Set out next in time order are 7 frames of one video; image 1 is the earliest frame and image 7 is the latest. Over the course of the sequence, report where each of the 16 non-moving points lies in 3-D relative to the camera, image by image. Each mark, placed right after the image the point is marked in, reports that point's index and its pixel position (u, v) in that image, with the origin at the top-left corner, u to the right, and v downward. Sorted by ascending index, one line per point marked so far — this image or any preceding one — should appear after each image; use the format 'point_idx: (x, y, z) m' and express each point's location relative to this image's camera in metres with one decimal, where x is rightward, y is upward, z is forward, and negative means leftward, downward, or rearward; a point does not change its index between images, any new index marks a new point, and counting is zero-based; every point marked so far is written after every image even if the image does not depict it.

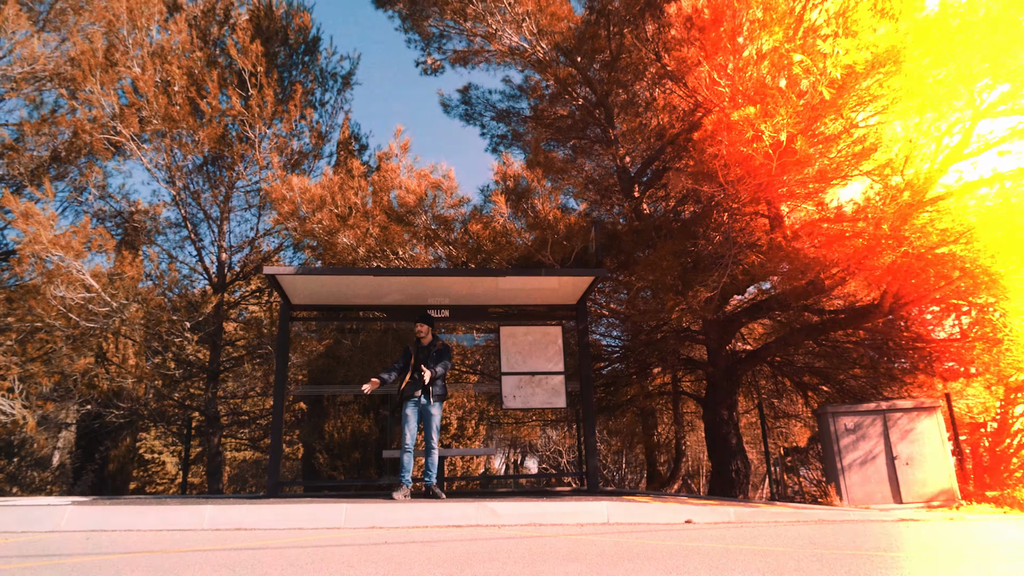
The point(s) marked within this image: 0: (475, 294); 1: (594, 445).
0: (-0.4, -0.1, +8.3) m
1: (+0.9, -1.8, +8.0) m
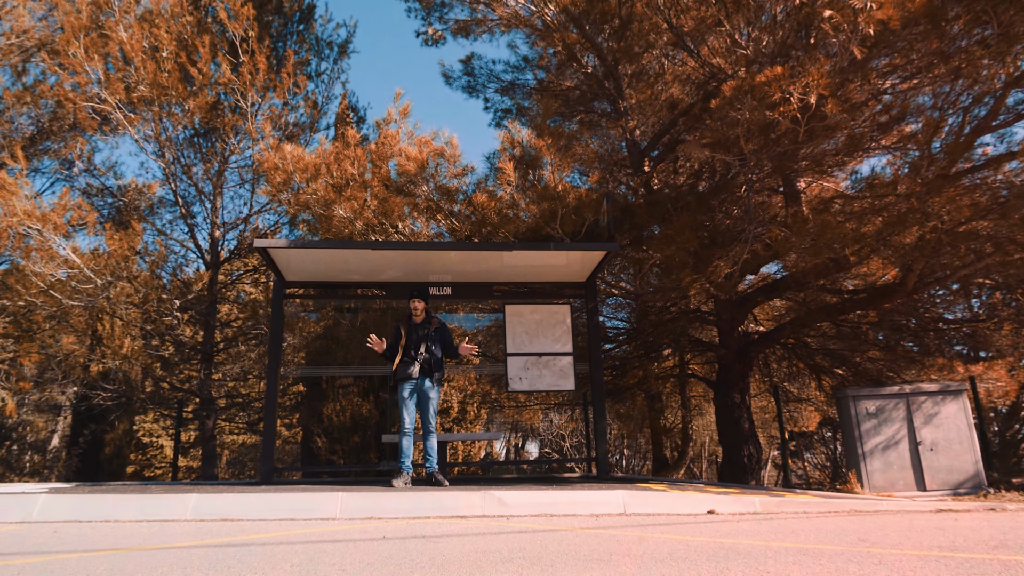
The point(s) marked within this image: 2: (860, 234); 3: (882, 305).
0: (-0.4, +0.2, +7.8) m
1: (+1.0, -1.6, +7.6) m
2: (+3.5, +0.5, +7.0) m
3: (+5.1, -0.3, +9.4) m
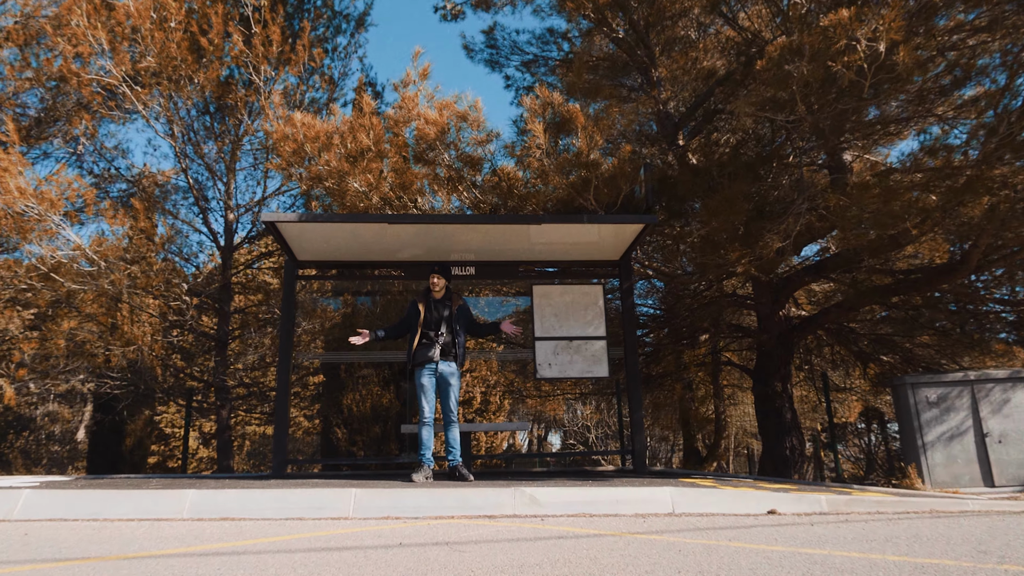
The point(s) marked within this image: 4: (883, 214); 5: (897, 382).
0: (-0.1, +0.4, +7.3) m
1: (+1.3, -1.3, +7.0) m
2: (+3.8, +0.7, +6.3) m
3: (+5.4, 0.0, +8.7) m
4: (+3.4, +0.7, +6.3) m
5: (+4.3, -1.1, +7.8) m
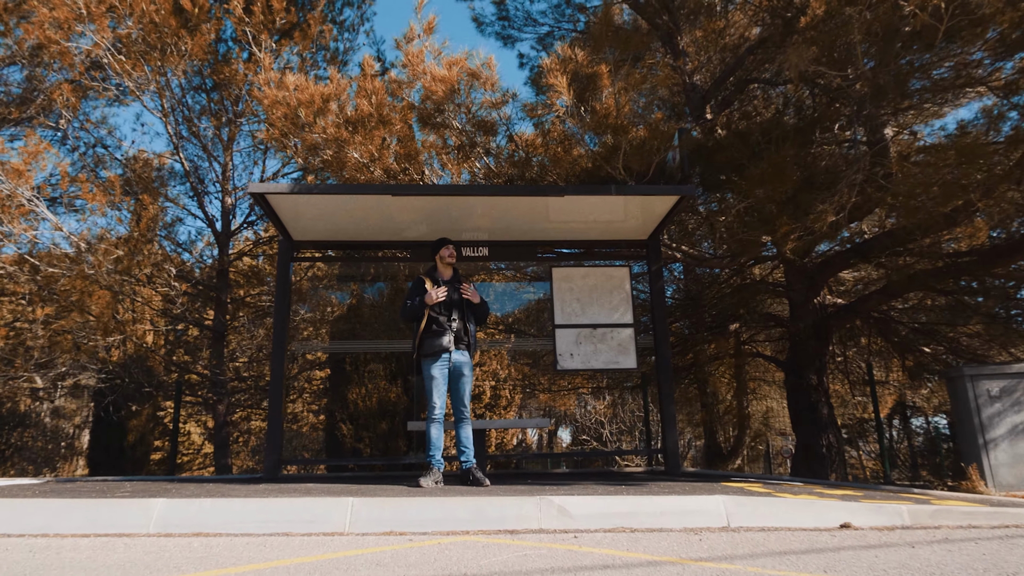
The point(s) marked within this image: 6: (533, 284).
0: (+0.1, +0.6, +6.6) m
1: (+1.5, -1.2, +6.3) m
2: (+3.9, +0.9, +5.5) m
3: (+5.6, +0.2, +8.0) m
4: (+3.6, +0.8, +5.6) m
5: (+4.5, -0.9, +7.0) m
6: (+0.2, +0.1, +6.8) m
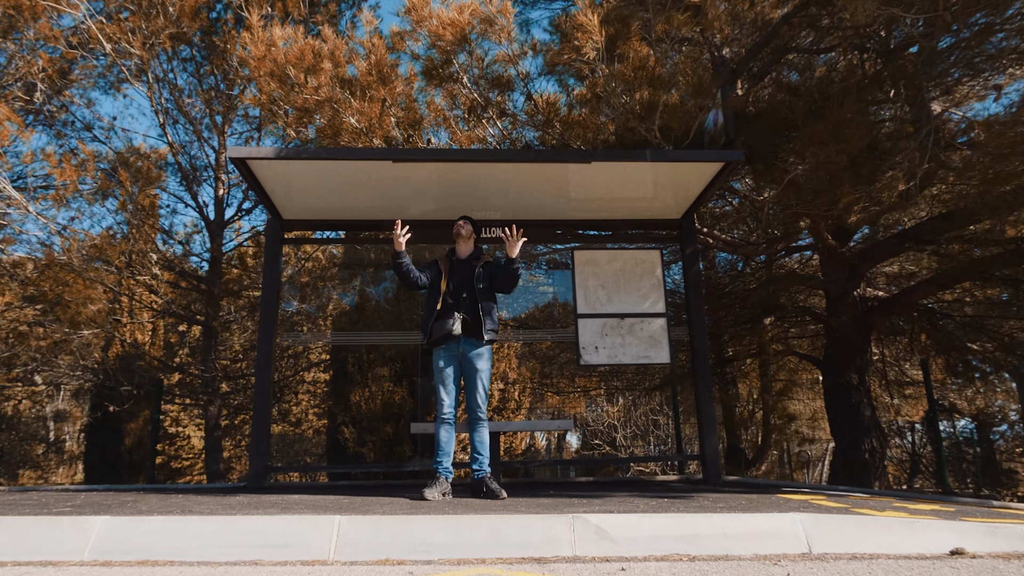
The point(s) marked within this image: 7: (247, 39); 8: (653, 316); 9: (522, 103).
0: (+0.2, +0.7, +5.9) m
1: (+1.6, -1.0, +5.6) m
2: (+4.1, +1.1, +4.8) m
3: (+5.8, +0.3, +7.2) m
4: (+3.7, +1.0, +4.8) m
5: (+4.7, -0.7, +6.2) m
6: (+0.4, +0.2, +6.1) m
7: (-2.3, +2.1, +6.3) m
8: (+1.2, -0.2, +5.9) m
9: (+0.1, +1.6, +5.8) m
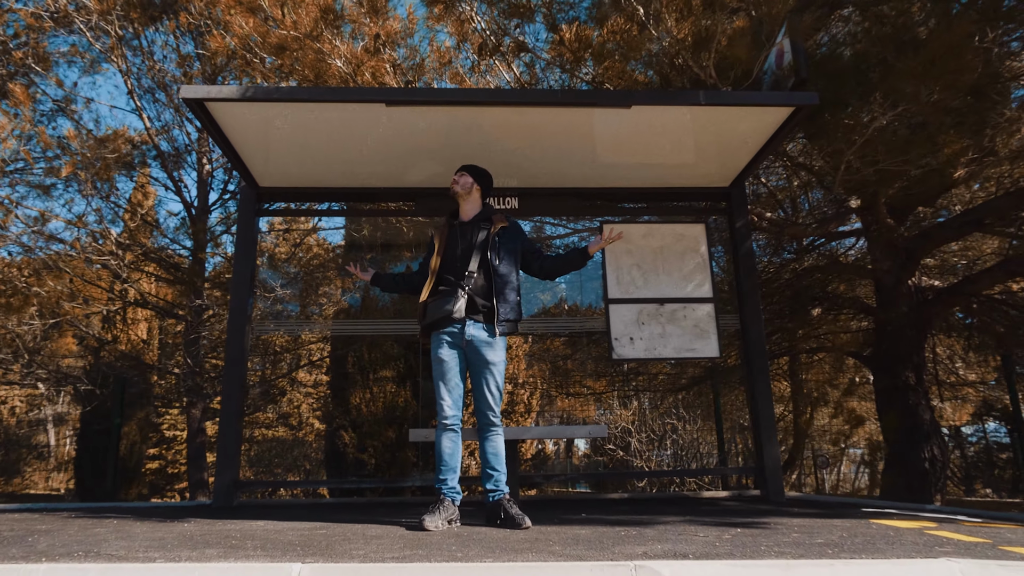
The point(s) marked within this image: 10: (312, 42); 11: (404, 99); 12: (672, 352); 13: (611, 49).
0: (+0.4, +0.9, +4.9) m
1: (+1.7, -0.9, +4.6) m
2: (+4.2, +1.2, +3.8) m
3: (+5.9, +0.5, +6.2) m
4: (+3.8, +1.1, +3.9) m
5: (+4.8, -0.6, +5.3) m
6: (+0.5, +0.3, +5.2) m
7: (-2.2, +2.3, +5.5) m
8: (+1.3, -0.1, +5.0) m
9: (+0.2, +1.7, +4.9) m
10: (-1.2, +1.6, +4.8) m
11: (-0.6, +1.0, +3.9) m
12: (+1.1, -0.5, +5.0) m
13: (+0.8, +1.8, +5.2) m
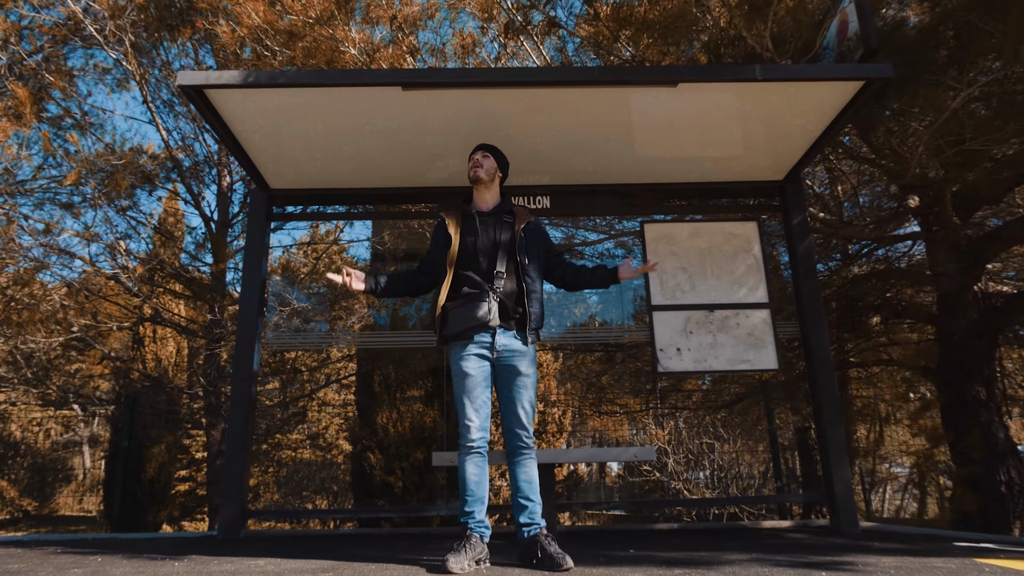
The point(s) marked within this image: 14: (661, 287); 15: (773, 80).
0: (+0.6, +0.8, +4.5) m
1: (+2.0, -0.9, +4.1) m
2: (+4.3, +1.2, +3.3) m
3: (+6.2, +0.5, +5.5) m
4: (+4.0, +1.2, +3.3) m
5: (+5.0, -0.6, +4.6) m
6: (+0.7, +0.3, +4.7) m
7: (-2.0, +2.2, +5.2) m
8: (+1.6, -0.1, +4.5) m
9: (+0.4, +1.7, +4.5) m
10: (-1.1, +1.5, +4.5) m
11: (-0.5, +1.0, +3.5) m
12: (+1.4, -0.5, +4.4) m
13: (+1.0, +1.8, +4.8) m
14: (+1.0, 0.0, +4.6) m
15: (+1.3, +1.0, +3.4) m
